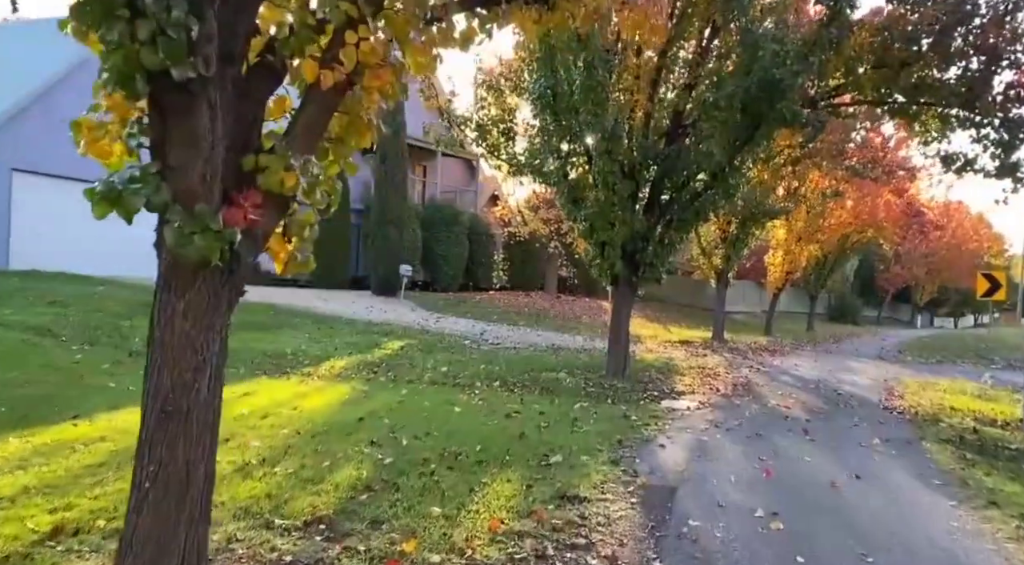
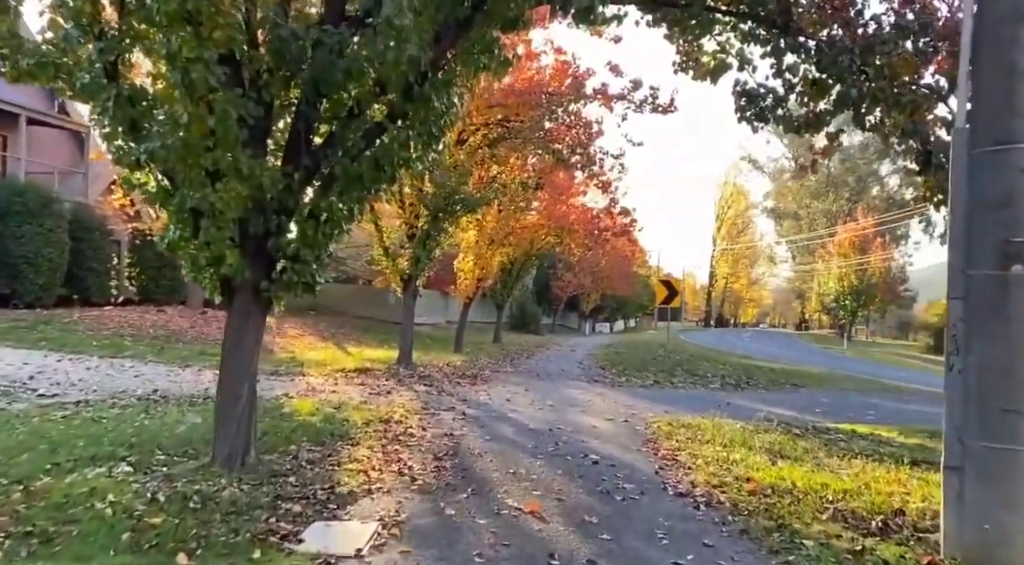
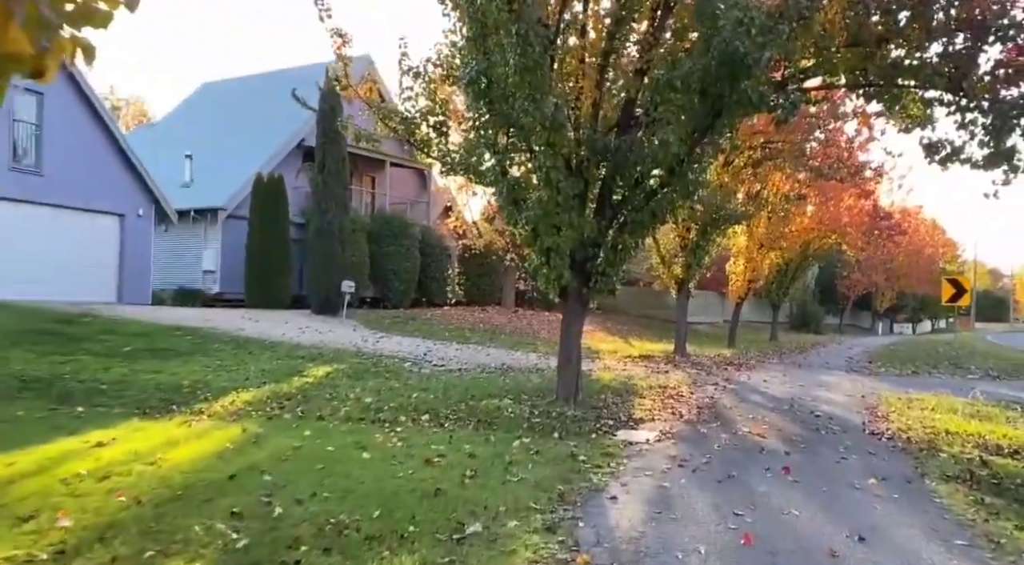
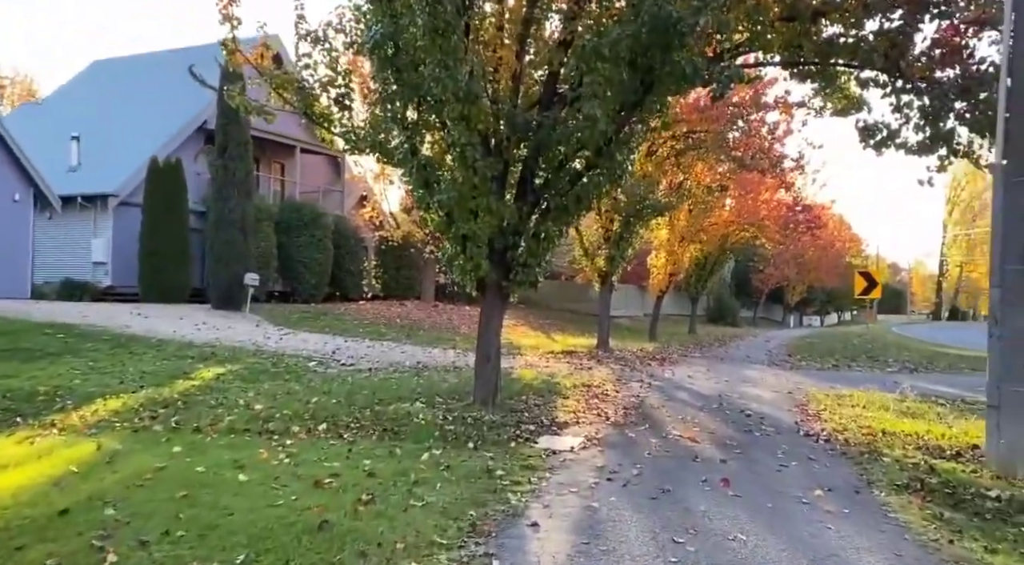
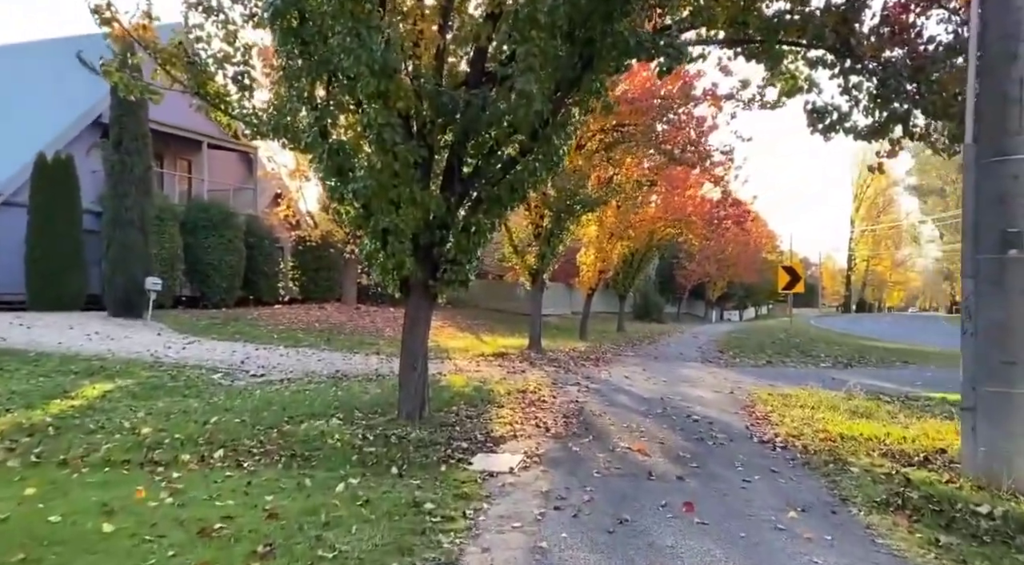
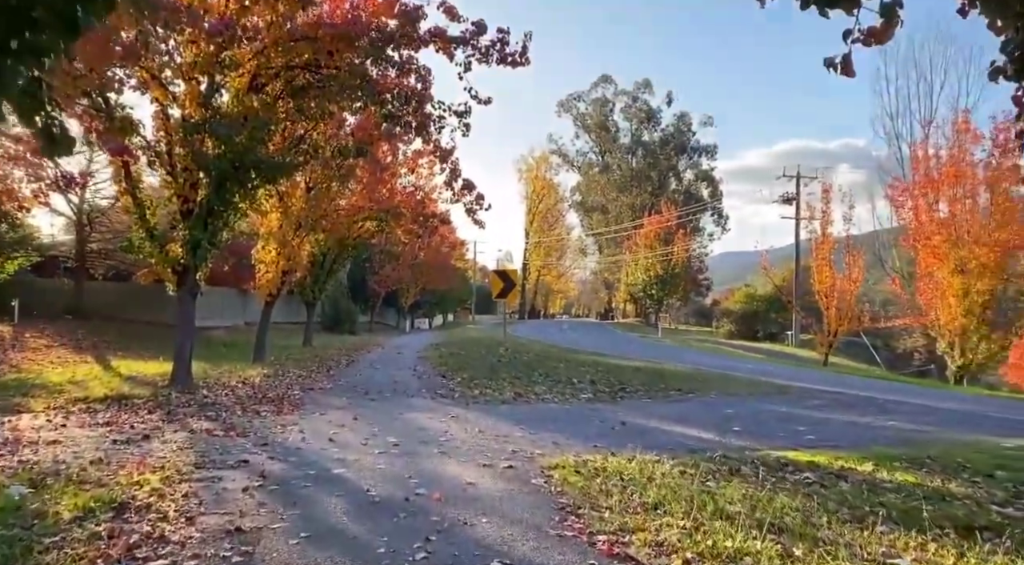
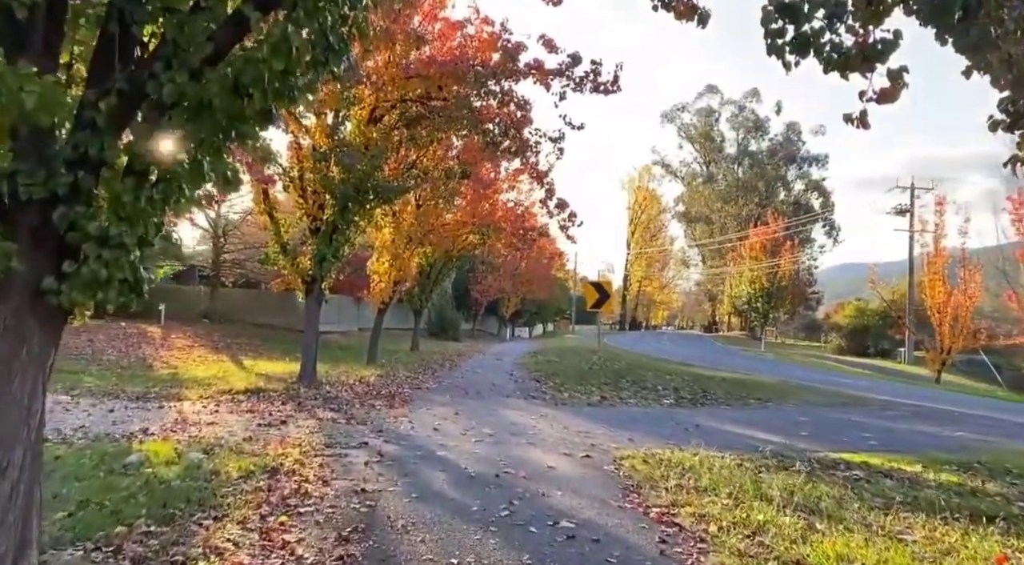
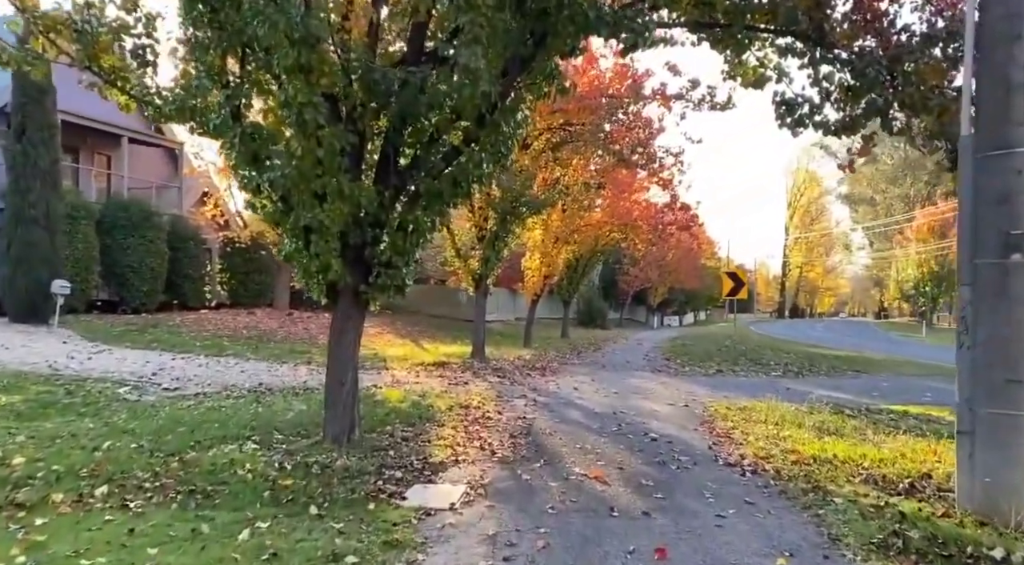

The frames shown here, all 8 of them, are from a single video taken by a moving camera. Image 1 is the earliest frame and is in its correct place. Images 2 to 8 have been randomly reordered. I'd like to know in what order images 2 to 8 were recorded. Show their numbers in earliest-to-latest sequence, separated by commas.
3, 4, 5, 8, 2, 7, 6
